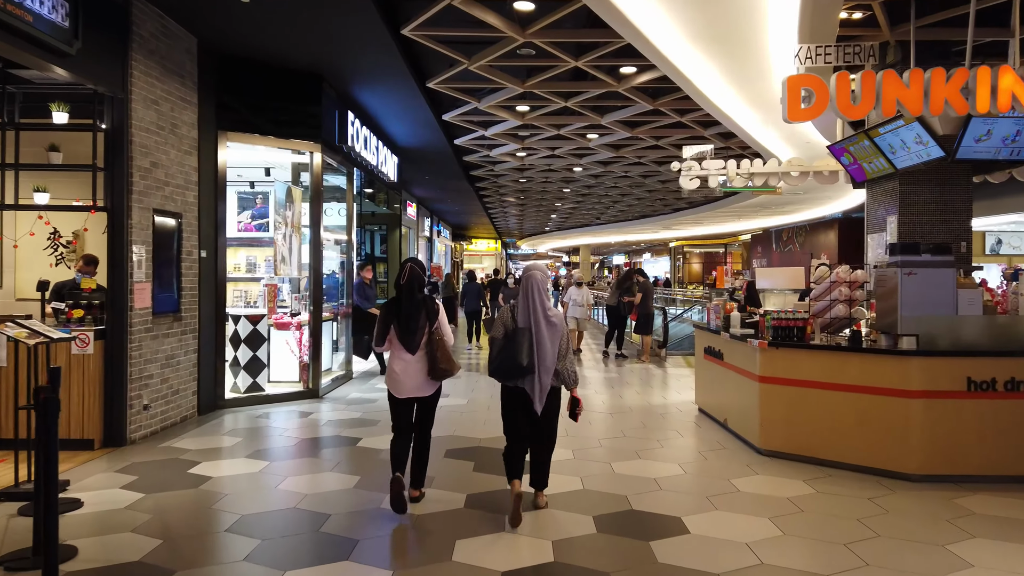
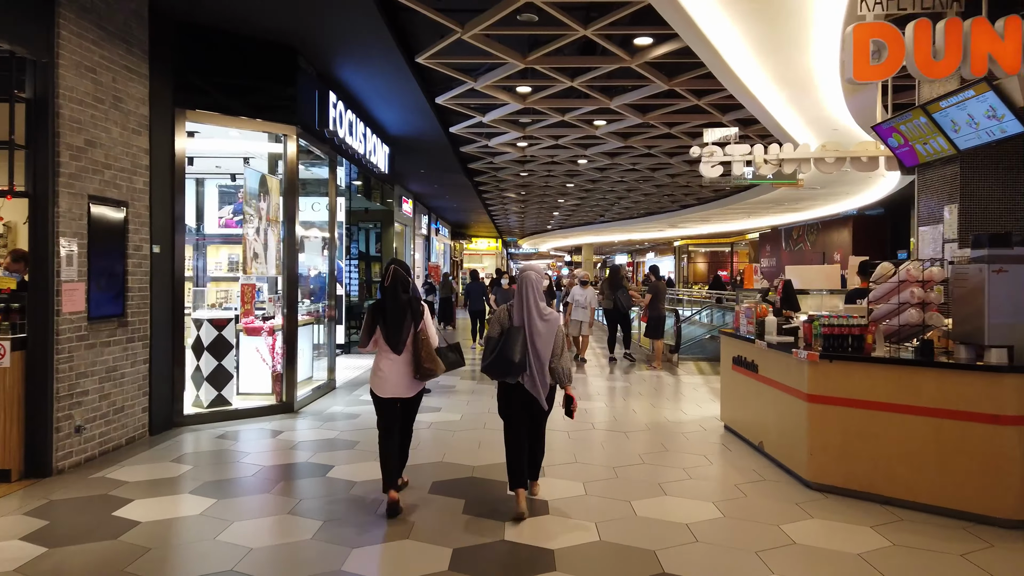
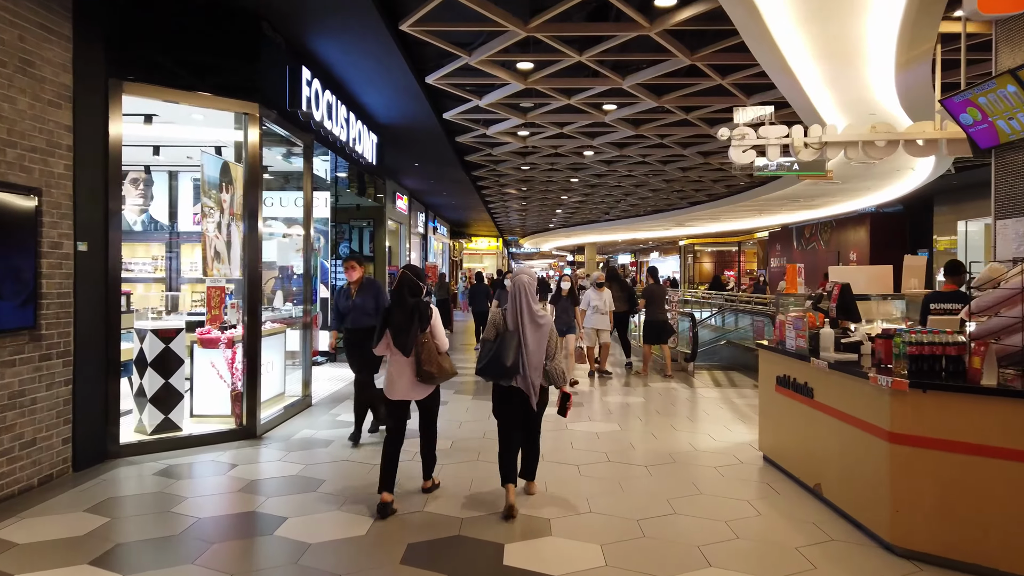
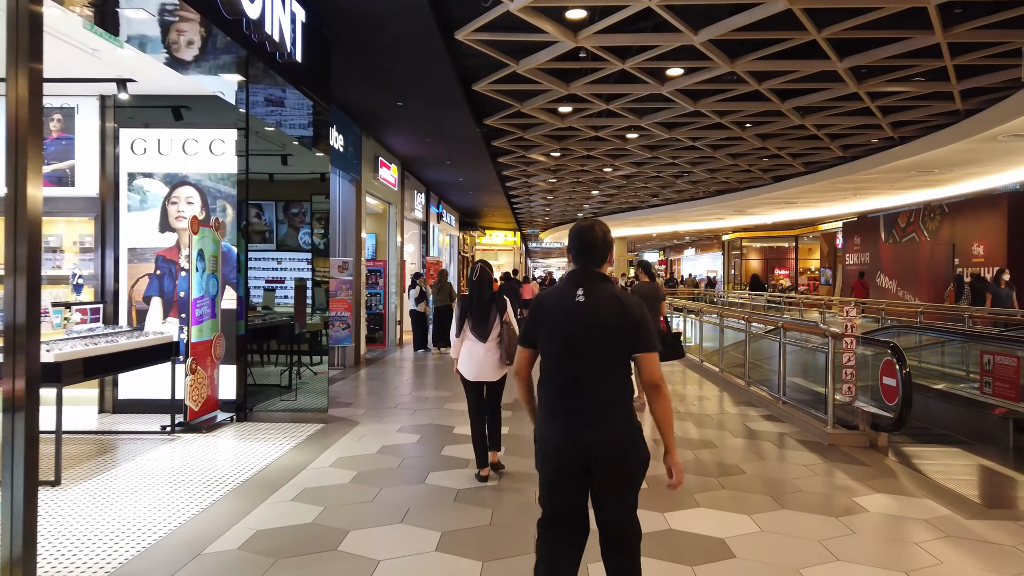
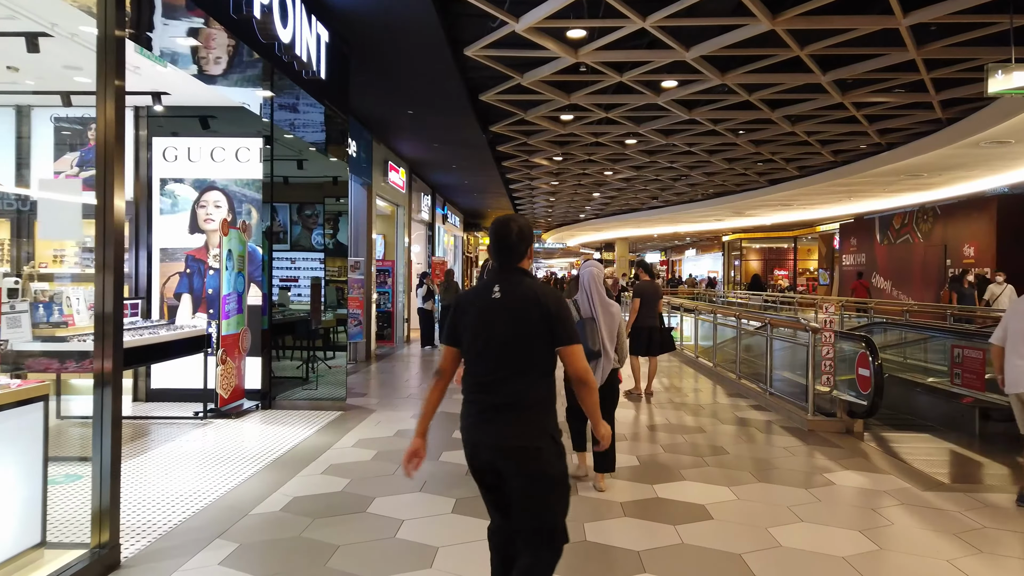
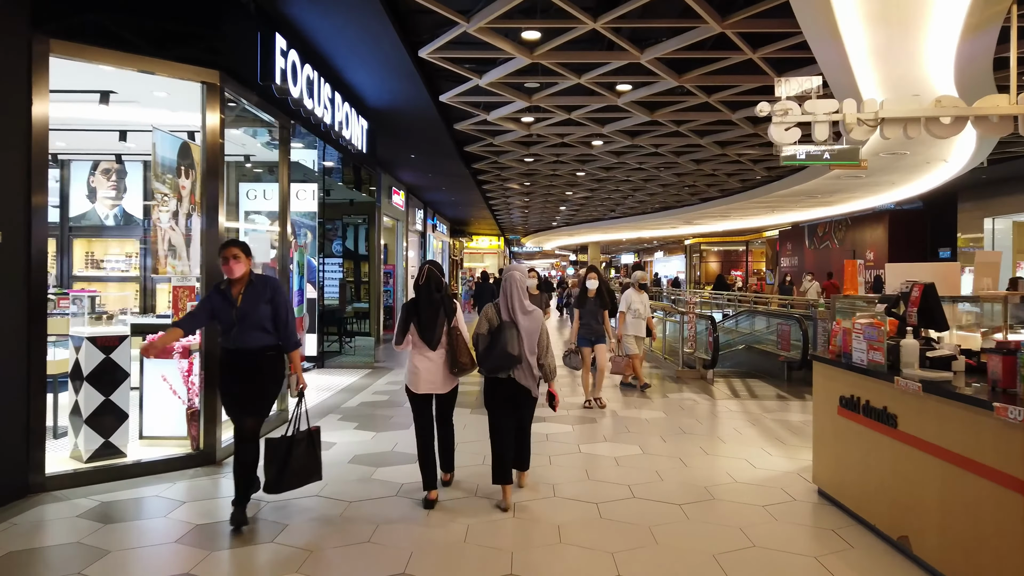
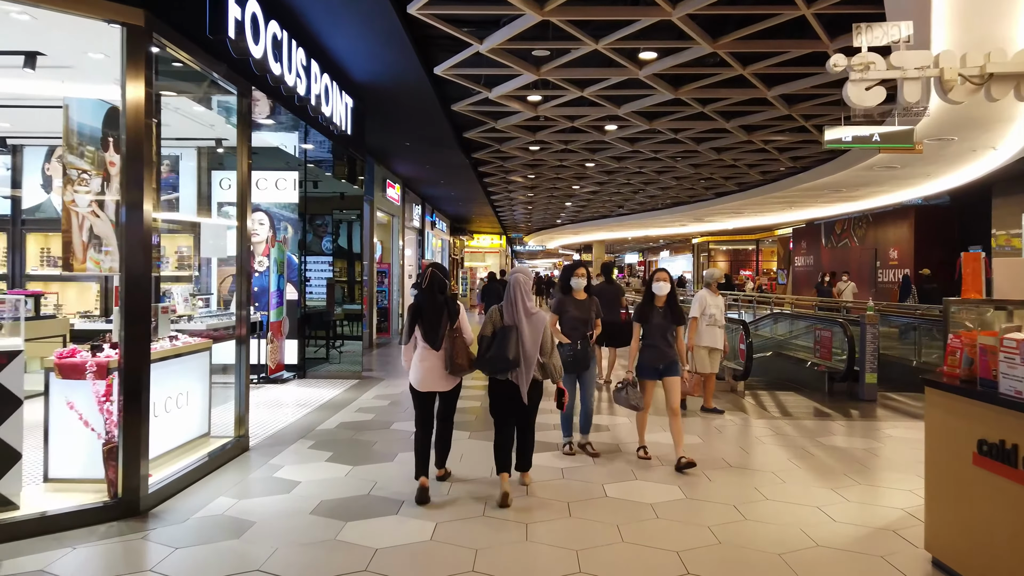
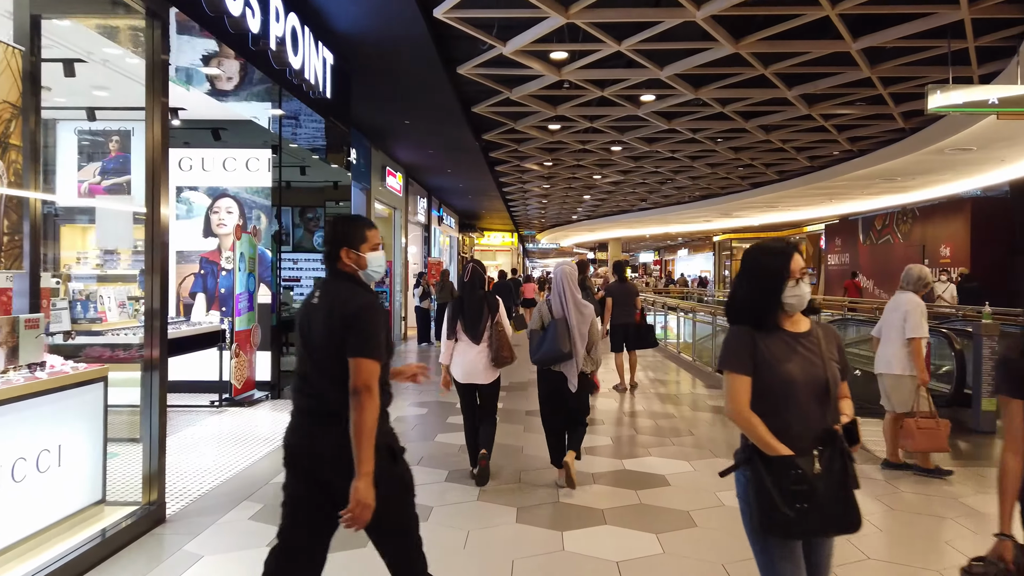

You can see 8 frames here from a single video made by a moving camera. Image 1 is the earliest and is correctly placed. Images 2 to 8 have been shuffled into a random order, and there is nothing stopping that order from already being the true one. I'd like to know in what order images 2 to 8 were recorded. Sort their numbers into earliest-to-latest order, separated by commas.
2, 3, 6, 7, 8, 5, 4
